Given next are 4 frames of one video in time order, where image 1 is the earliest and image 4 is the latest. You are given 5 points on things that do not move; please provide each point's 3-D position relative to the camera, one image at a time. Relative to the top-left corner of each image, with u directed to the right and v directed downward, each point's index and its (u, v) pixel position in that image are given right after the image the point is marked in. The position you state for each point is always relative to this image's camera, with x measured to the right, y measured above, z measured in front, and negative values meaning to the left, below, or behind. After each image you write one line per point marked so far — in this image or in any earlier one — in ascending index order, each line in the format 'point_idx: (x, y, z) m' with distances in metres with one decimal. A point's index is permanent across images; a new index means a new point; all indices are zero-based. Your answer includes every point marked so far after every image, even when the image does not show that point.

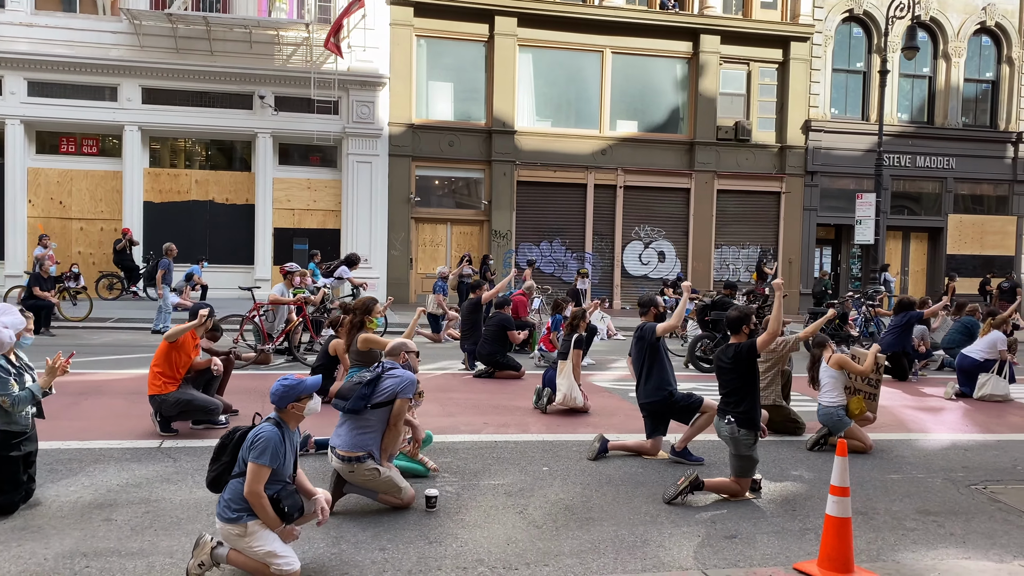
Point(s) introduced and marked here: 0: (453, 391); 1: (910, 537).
0: (-0.6, -1.1, +8.6) m
1: (+2.3, -1.5, +4.9) m
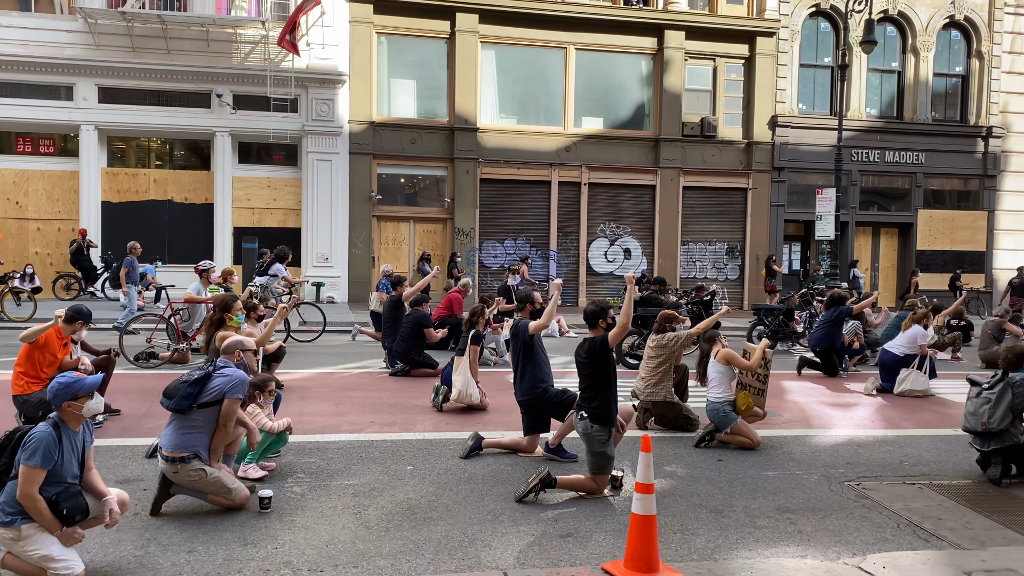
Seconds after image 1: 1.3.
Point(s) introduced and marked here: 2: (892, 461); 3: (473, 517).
0: (-1.6, -1.0, +8.5) m
1: (+1.4, -1.4, +4.8) m
2: (+2.9, -1.4, +6.5) m
3: (-0.2, -1.3, +4.9) m
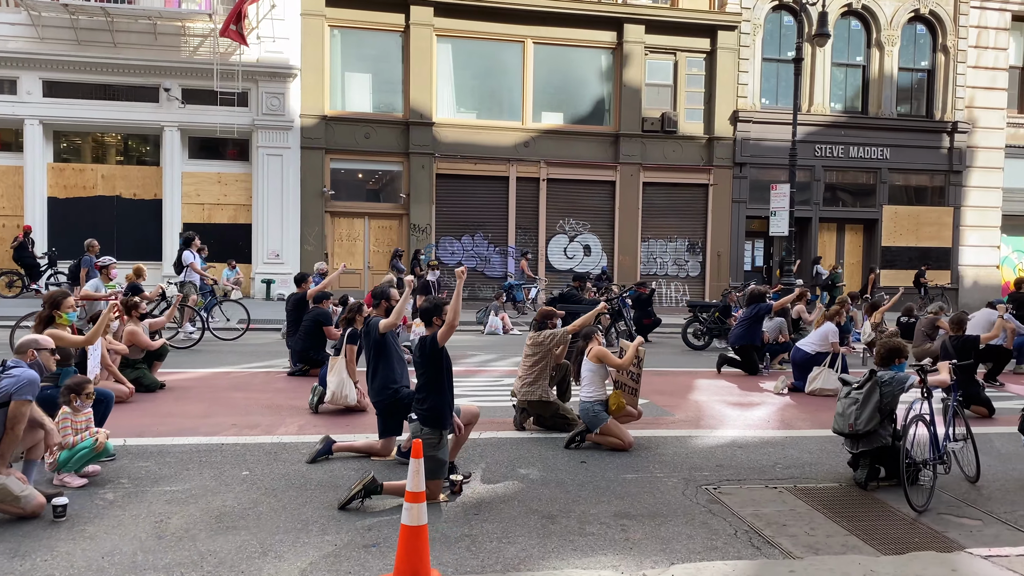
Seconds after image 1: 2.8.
0: (-2.6, -1.0, +8.2) m
1: (+0.3, -1.4, +4.6) m
2: (+1.9, -1.3, +6.2) m
3: (-1.3, -1.3, +4.6) m
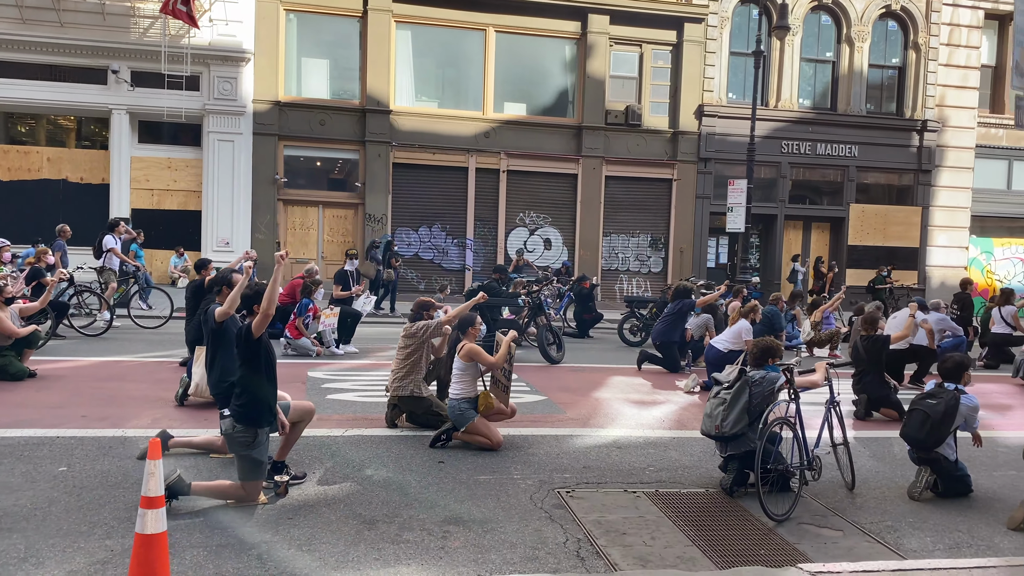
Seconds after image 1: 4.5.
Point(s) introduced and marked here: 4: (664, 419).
0: (-3.7, -0.9, +7.8) m
1: (-0.7, -1.3, +4.2) m
2: (+0.9, -1.3, +5.9) m
3: (-2.3, -1.2, +4.2) m
4: (+1.4, -1.2, +7.5) m
